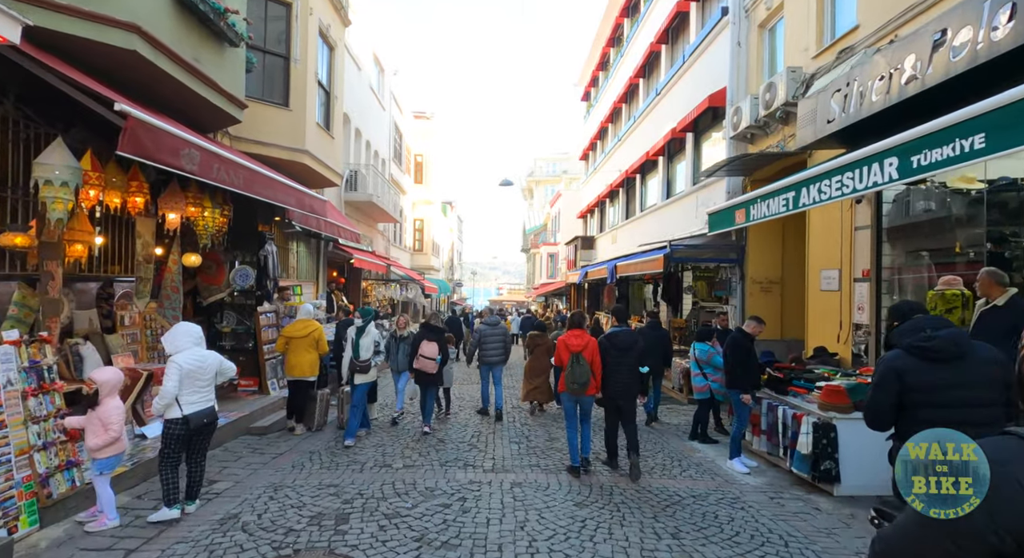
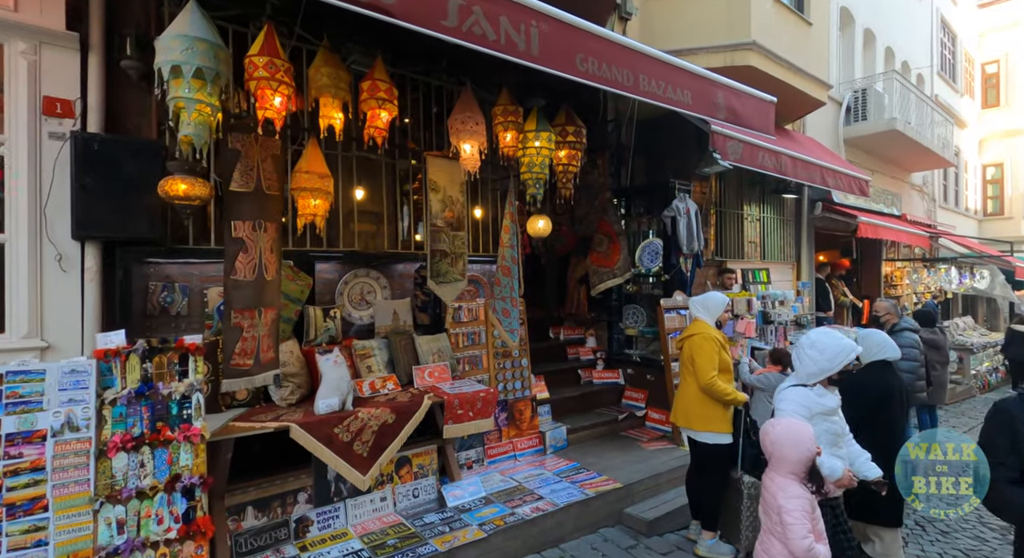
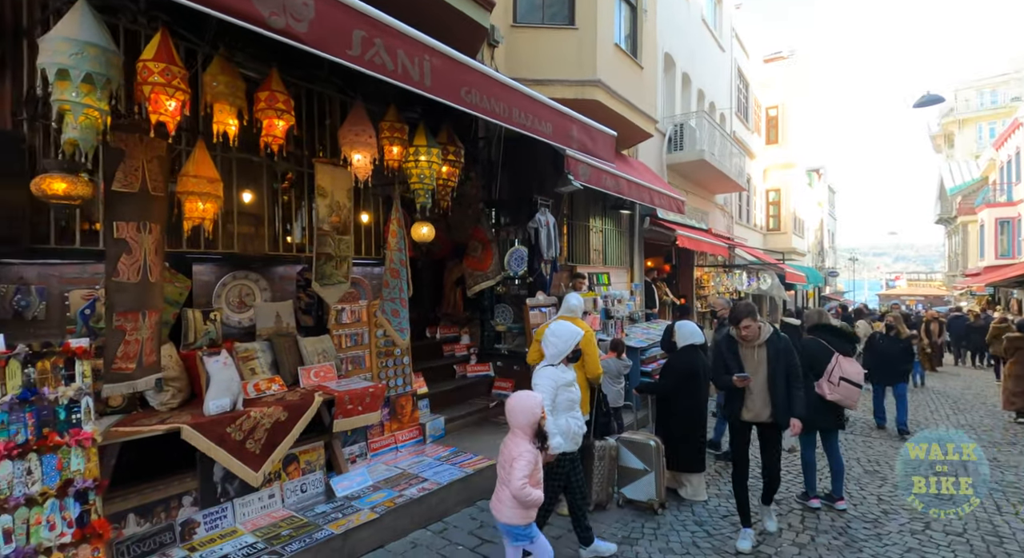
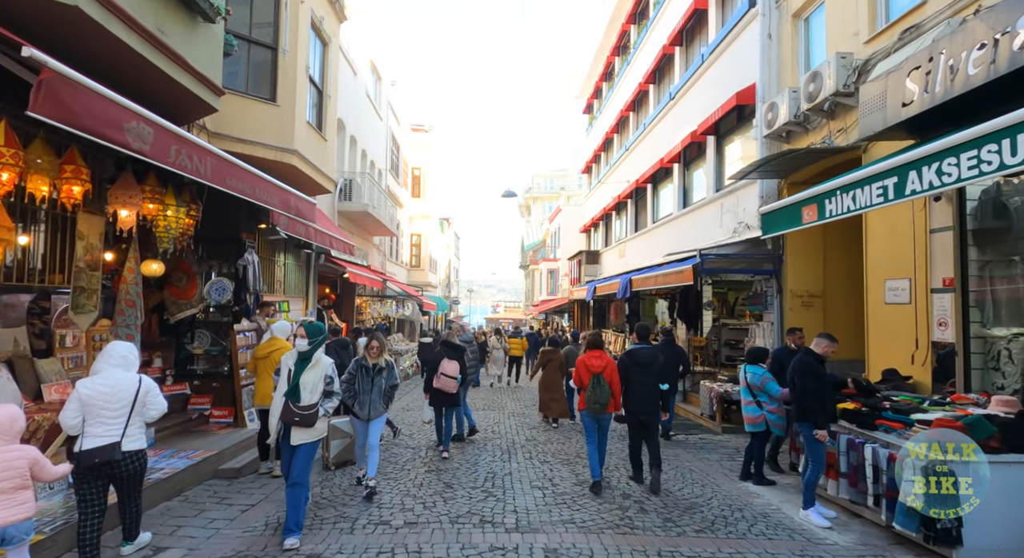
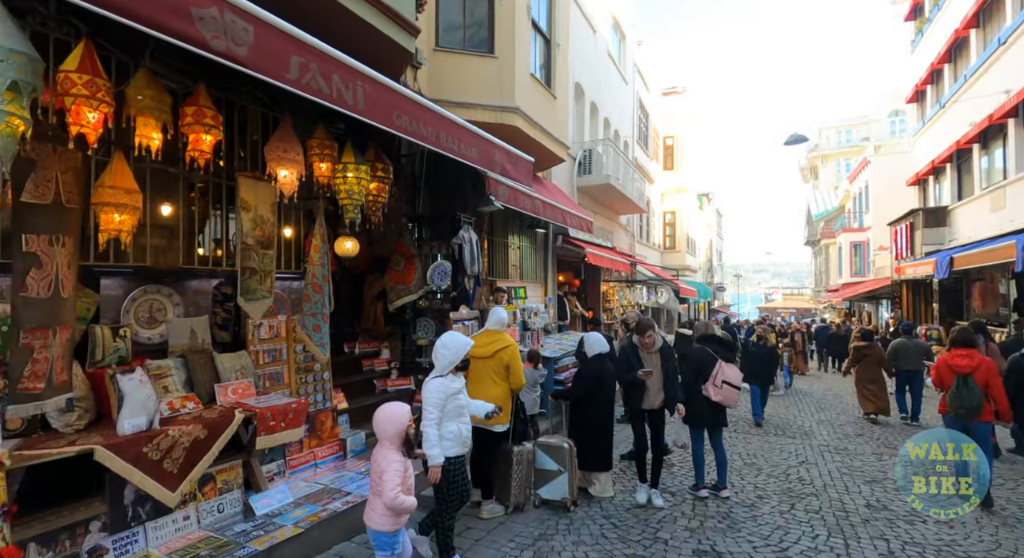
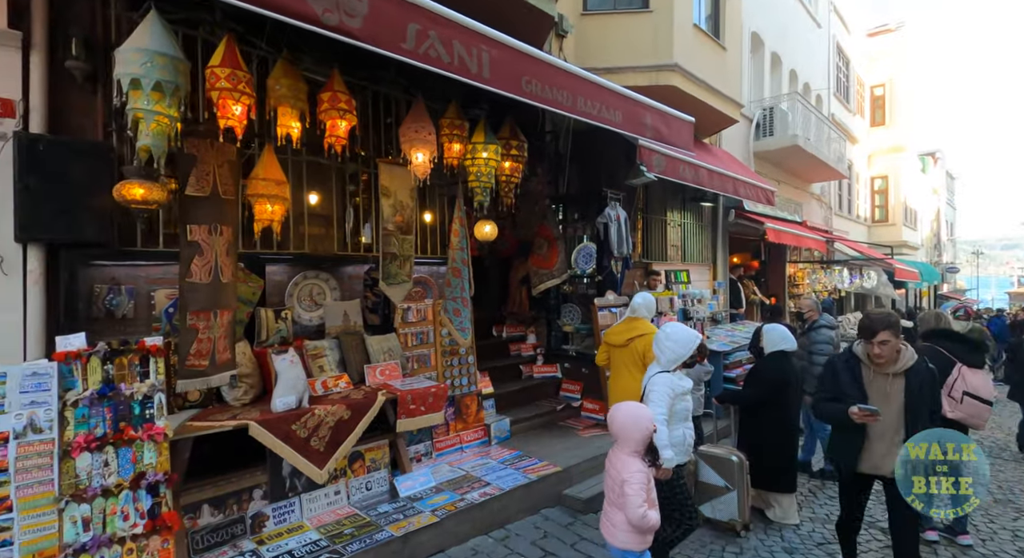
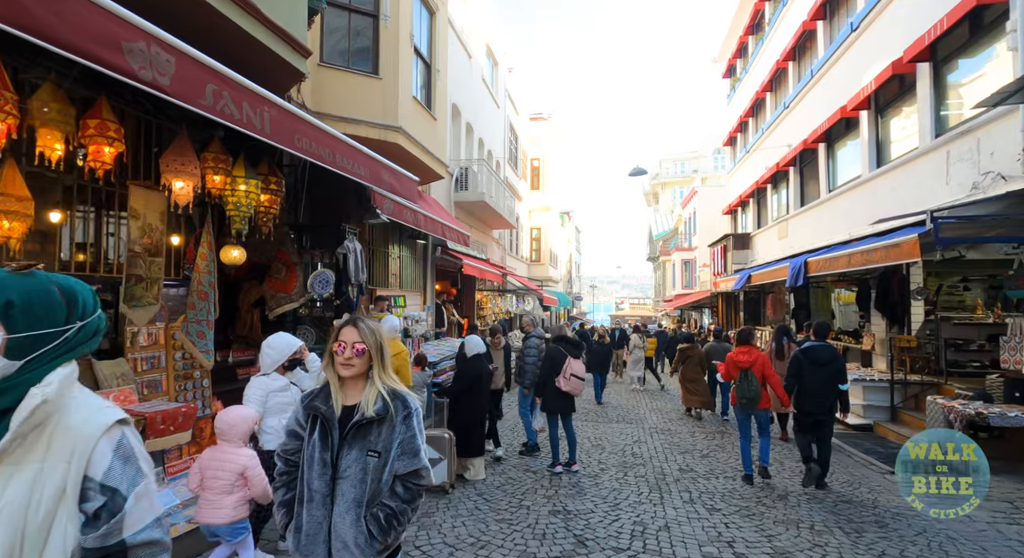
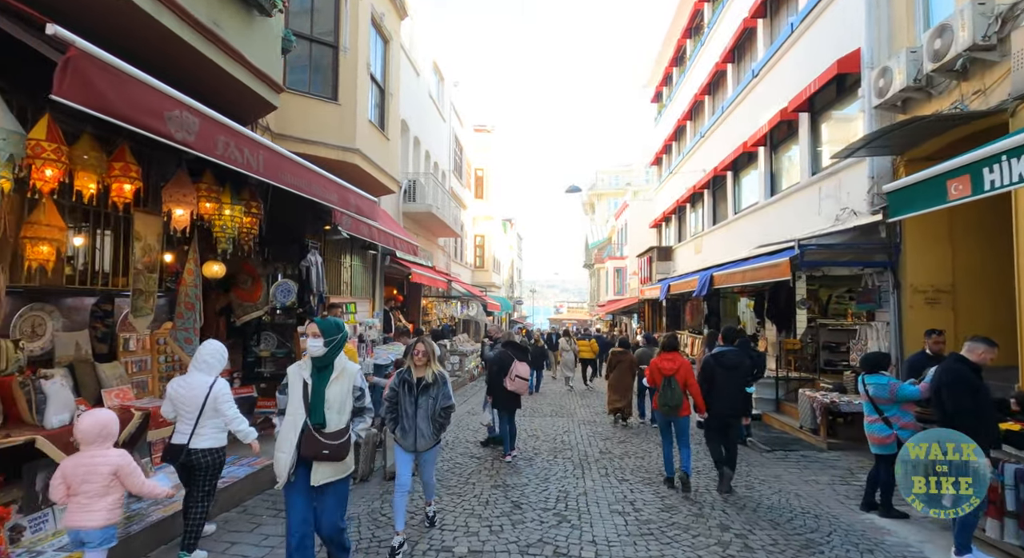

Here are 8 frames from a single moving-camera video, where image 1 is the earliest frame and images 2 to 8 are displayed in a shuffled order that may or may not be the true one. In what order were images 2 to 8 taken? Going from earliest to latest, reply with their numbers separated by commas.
4, 8, 7, 5, 3, 6, 2
